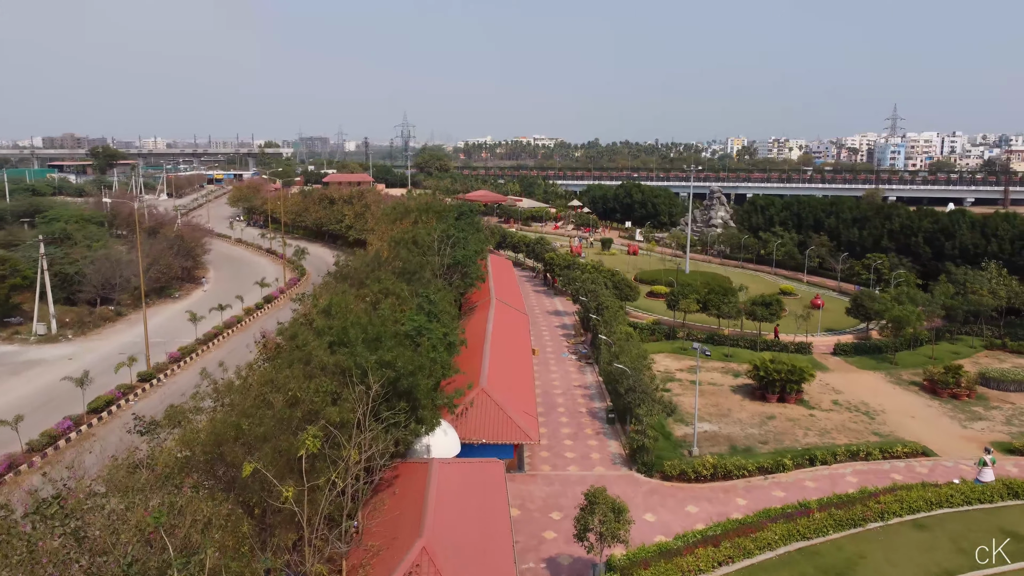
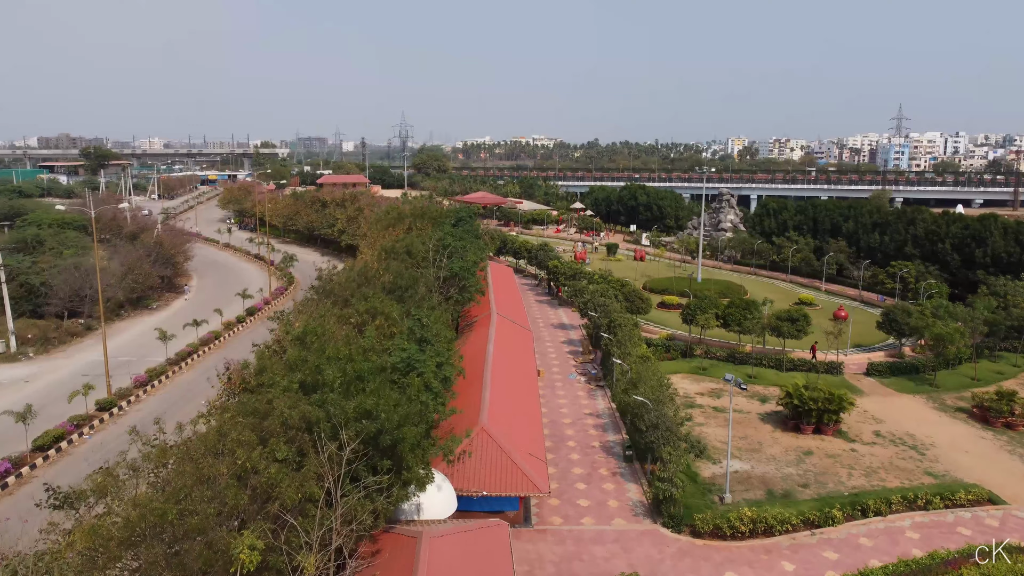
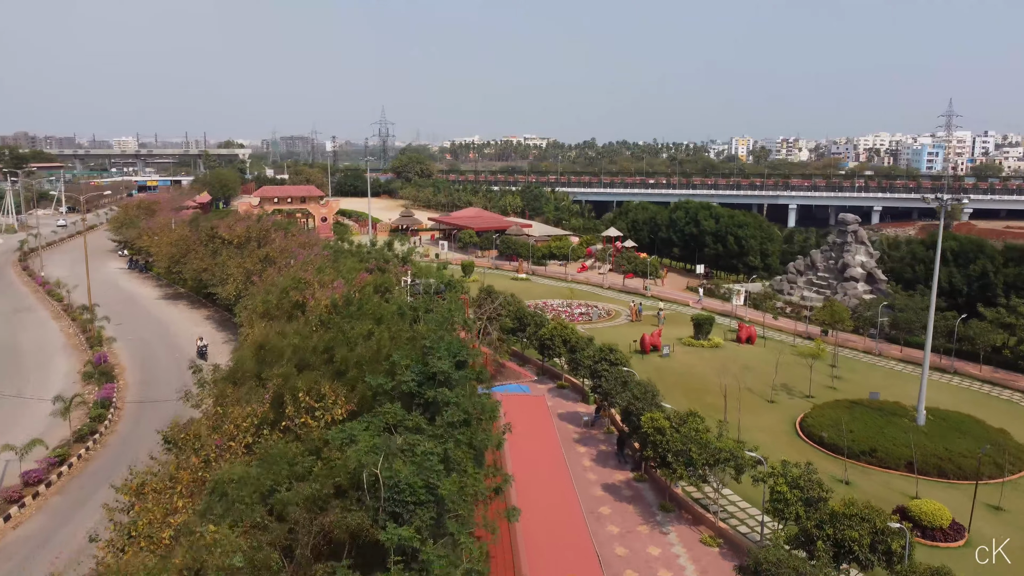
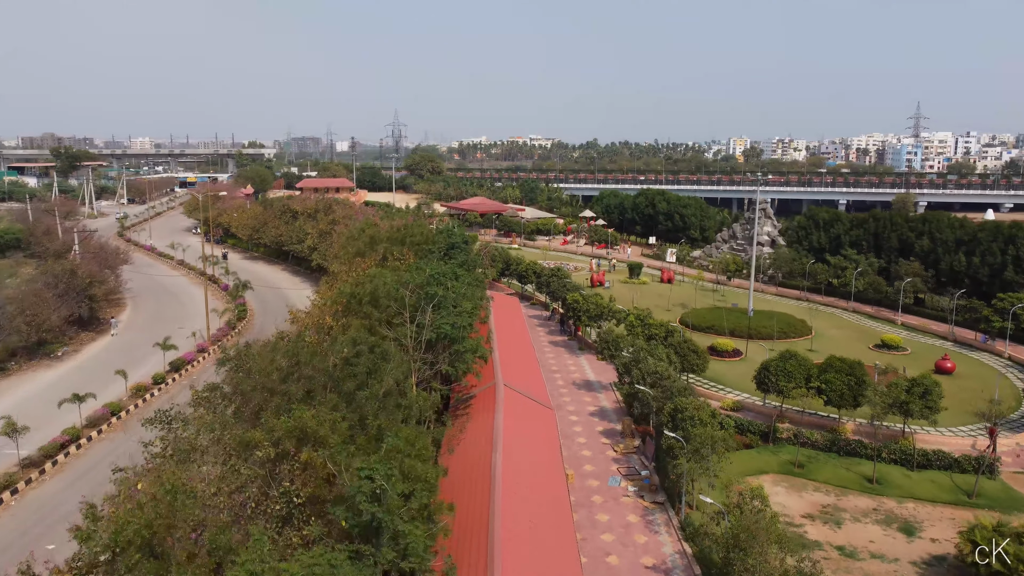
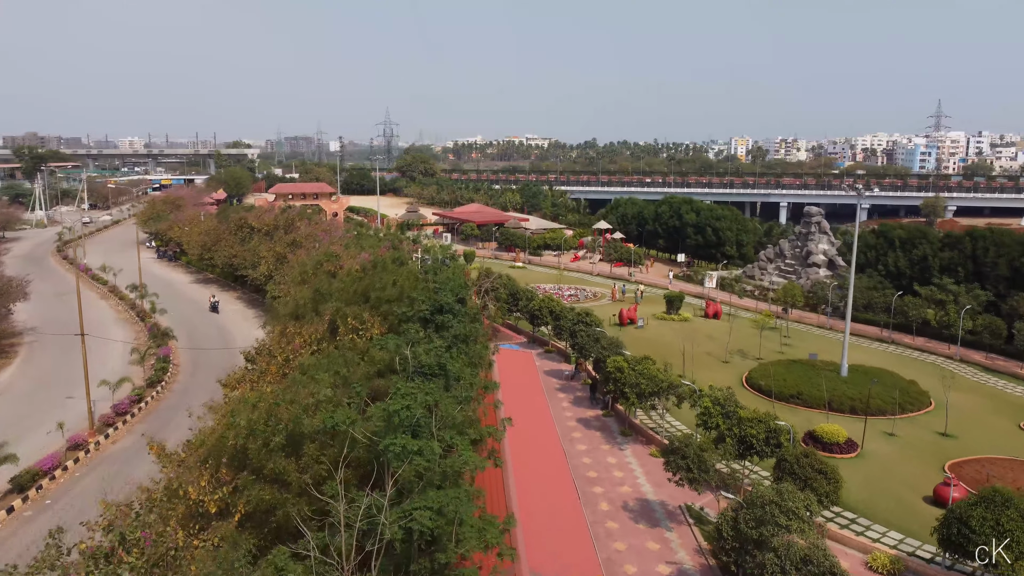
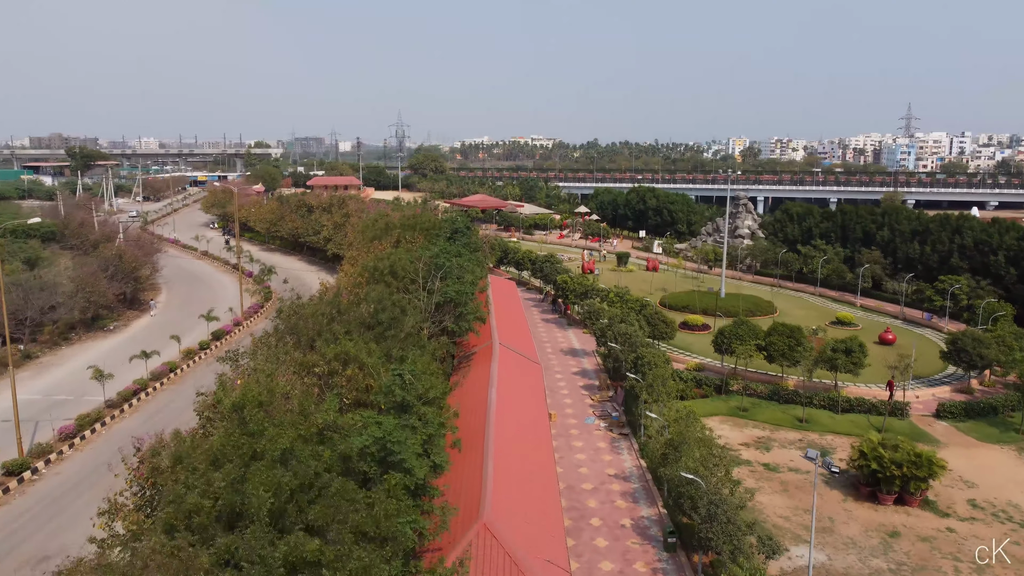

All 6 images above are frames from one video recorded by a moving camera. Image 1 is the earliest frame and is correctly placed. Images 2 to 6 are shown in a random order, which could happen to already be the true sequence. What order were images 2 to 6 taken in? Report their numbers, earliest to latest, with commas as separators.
2, 6, 4, 5, 3
